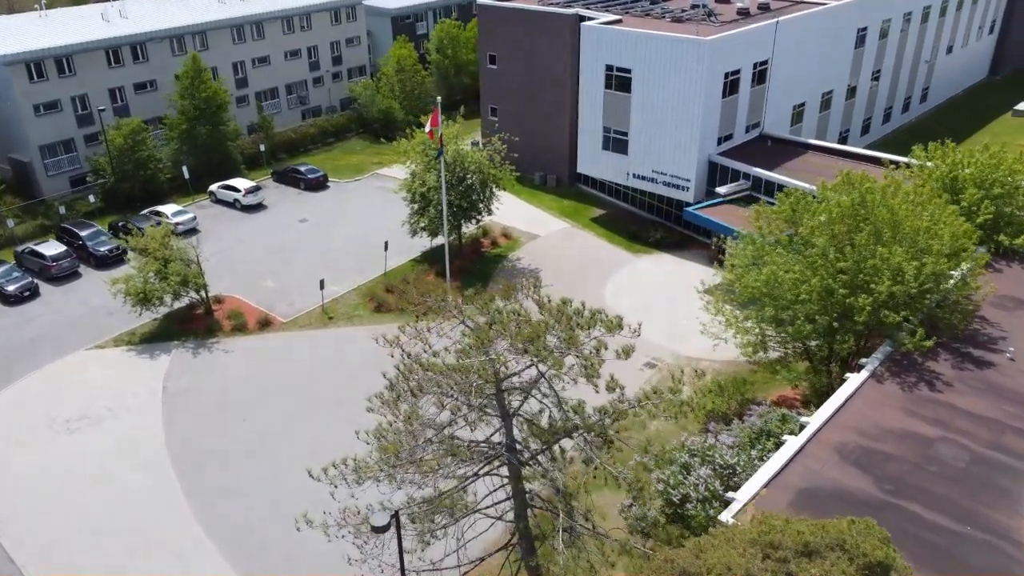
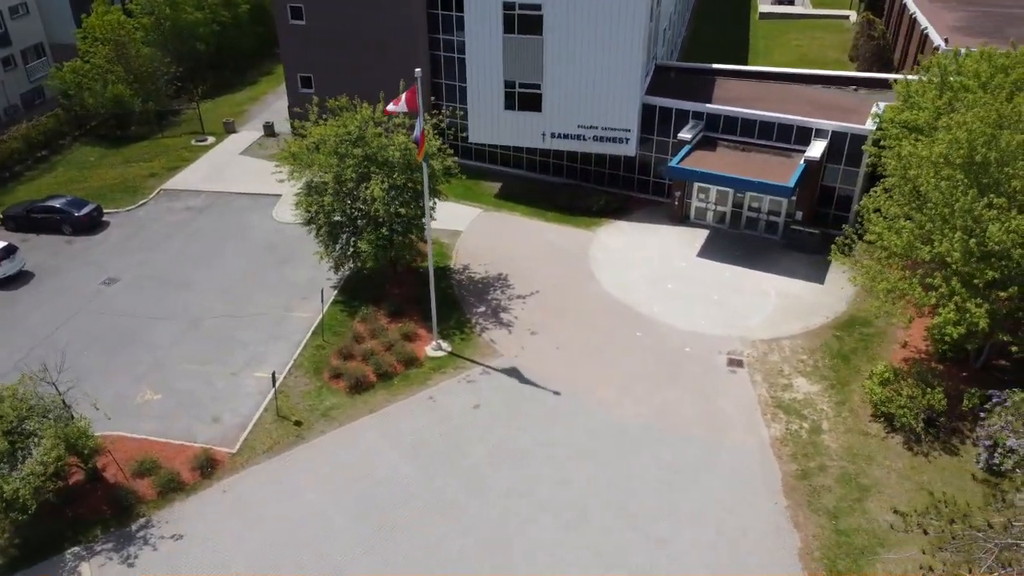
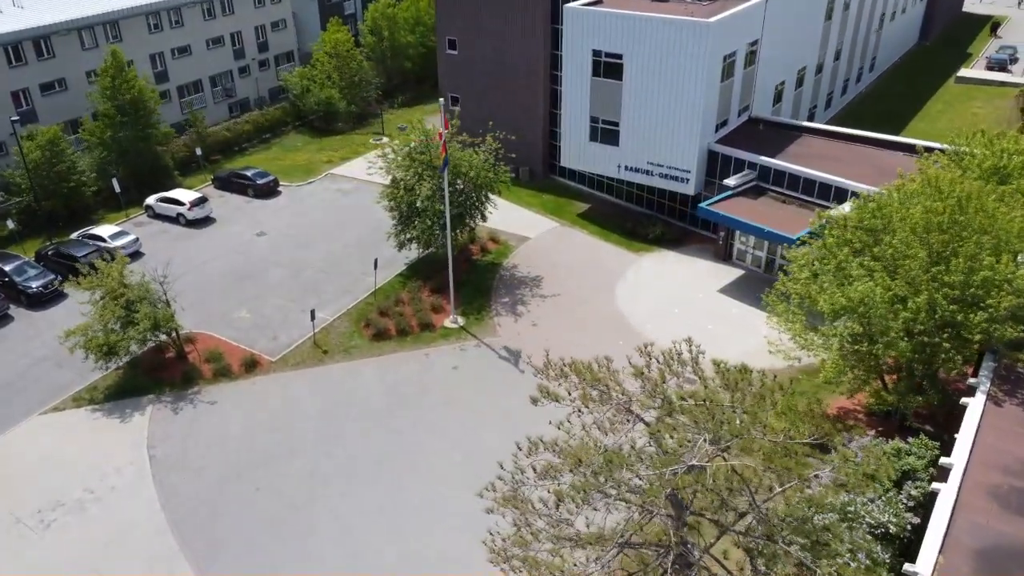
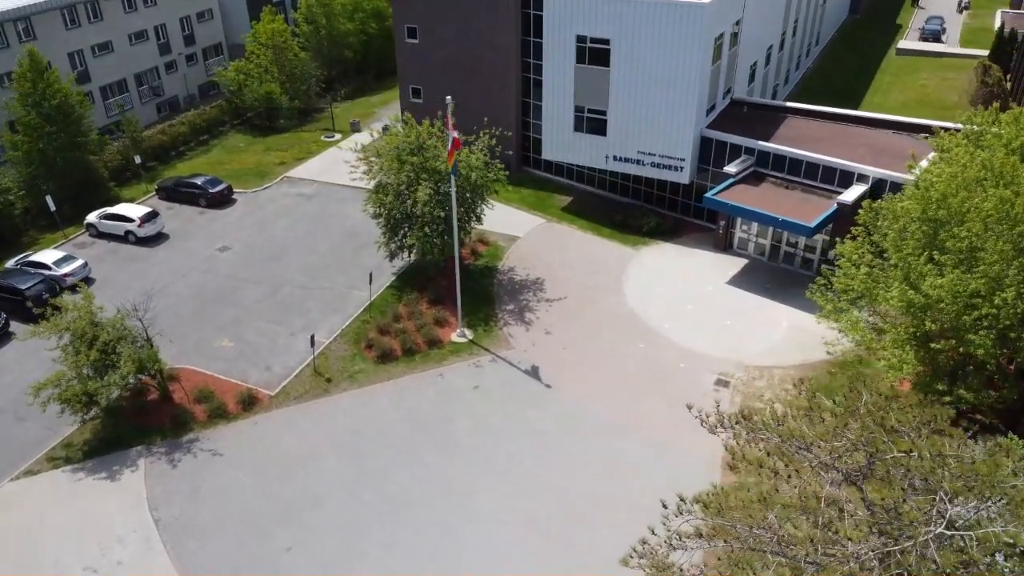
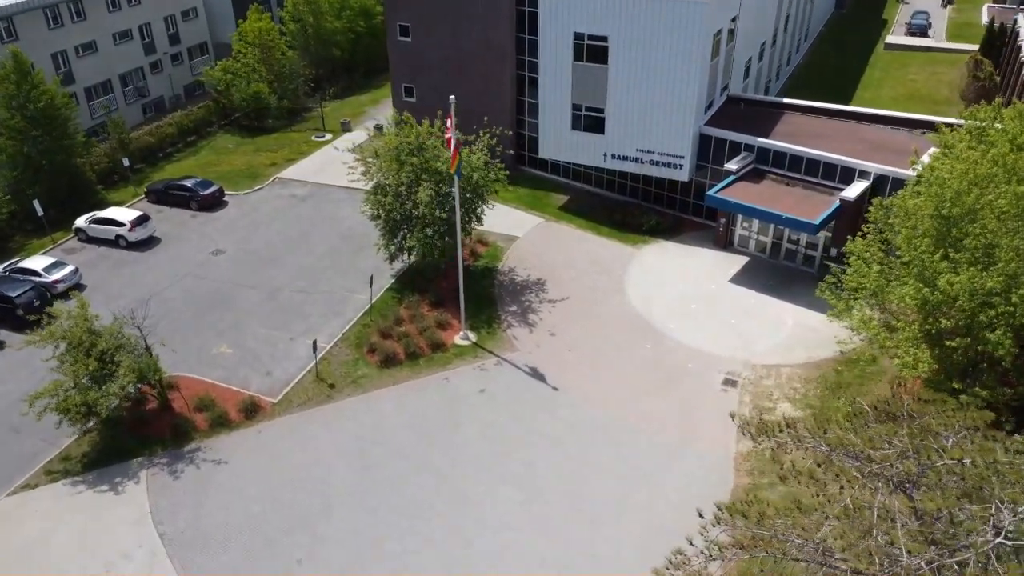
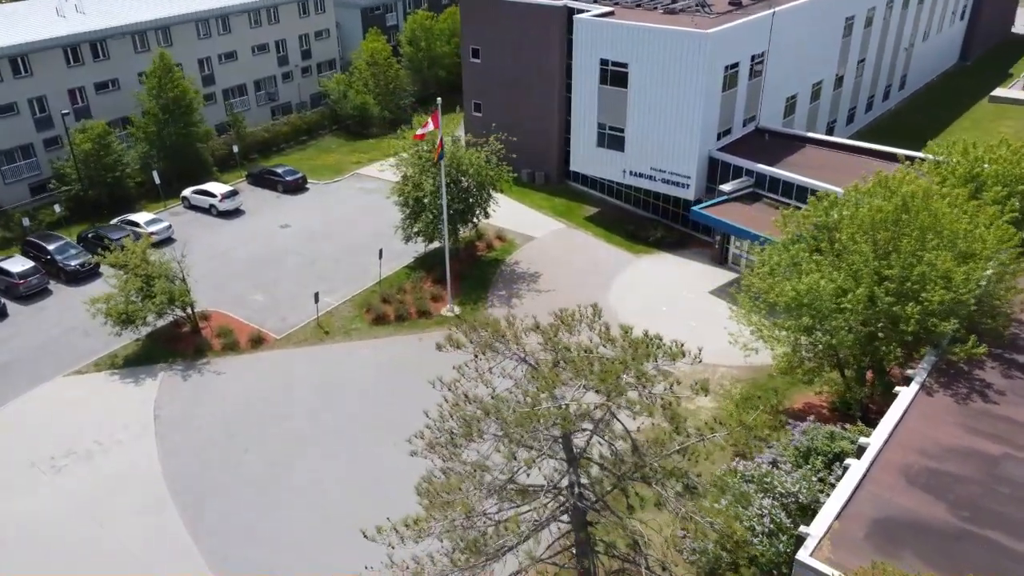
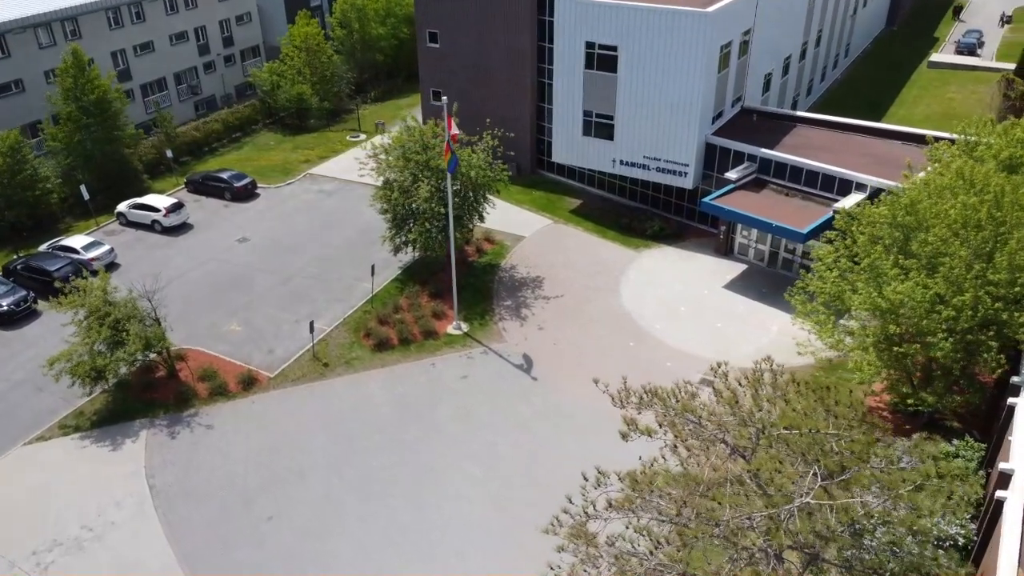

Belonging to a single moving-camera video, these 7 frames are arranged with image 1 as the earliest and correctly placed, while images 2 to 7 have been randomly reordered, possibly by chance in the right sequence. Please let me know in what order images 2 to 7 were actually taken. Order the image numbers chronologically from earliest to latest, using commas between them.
6, 3, 7, 4, 5, 2
